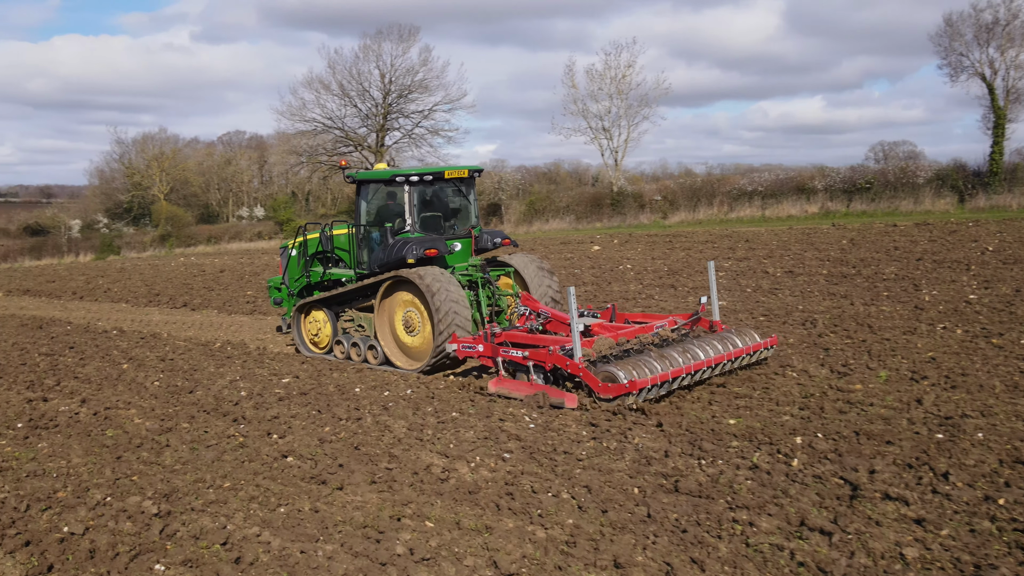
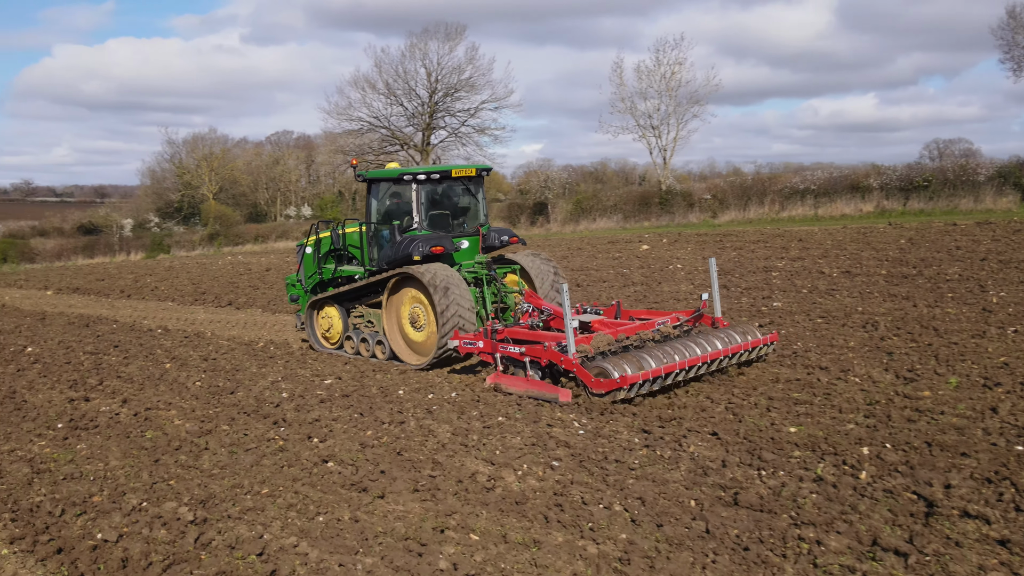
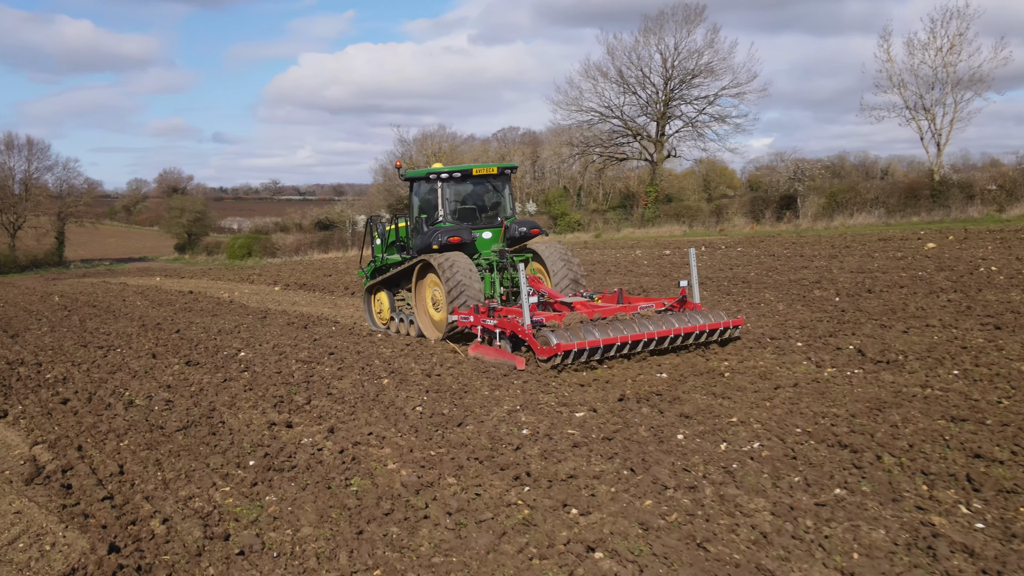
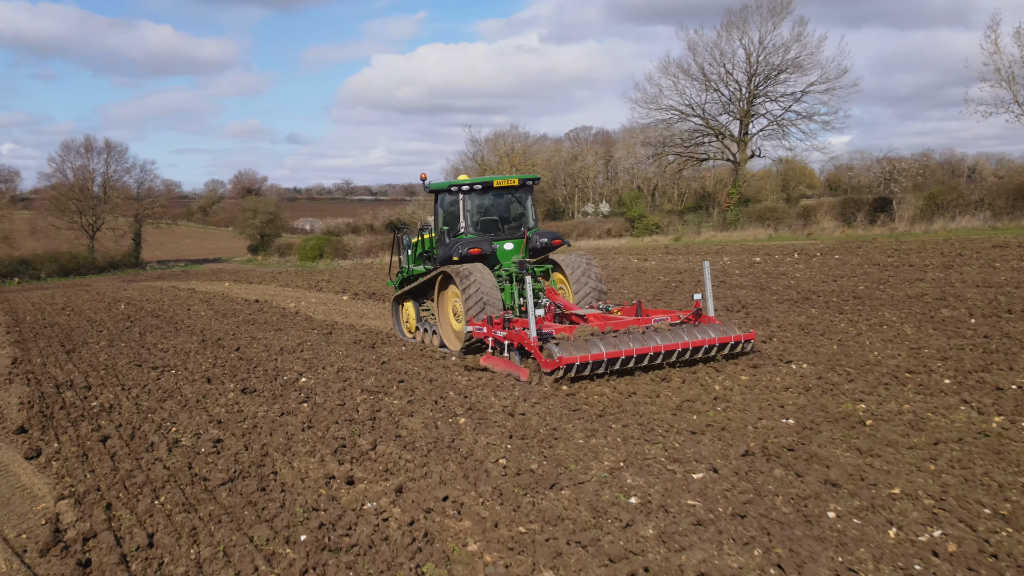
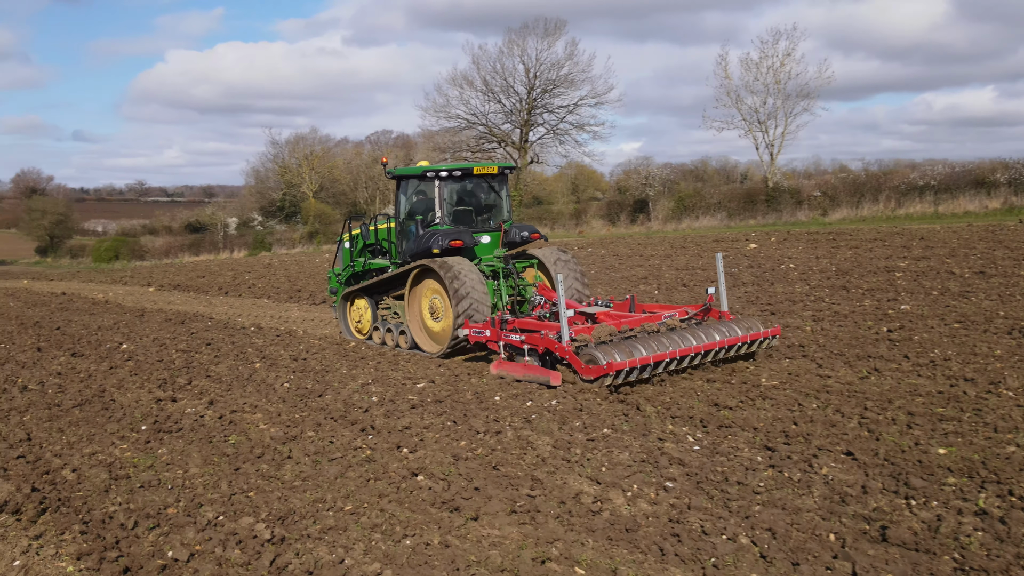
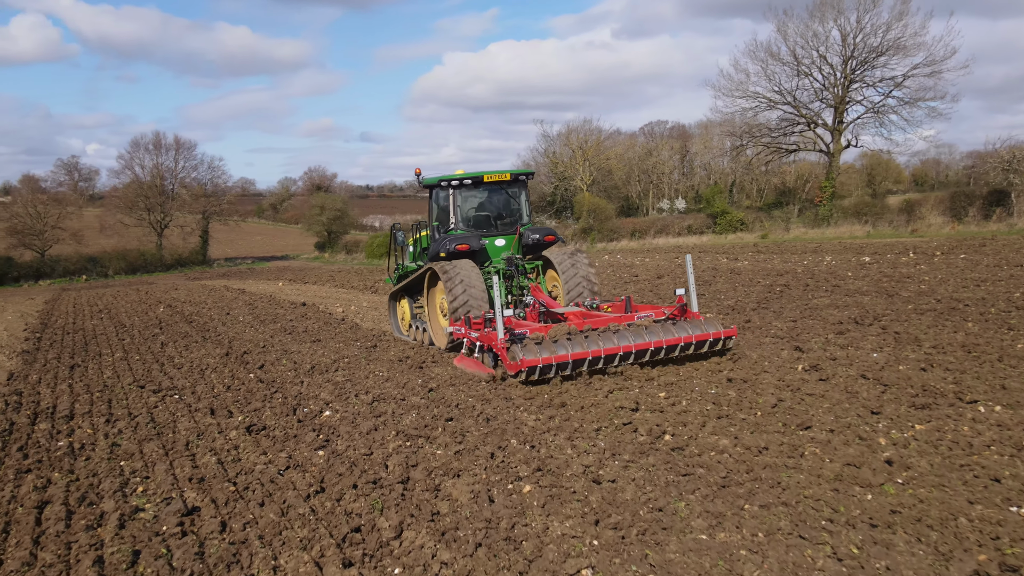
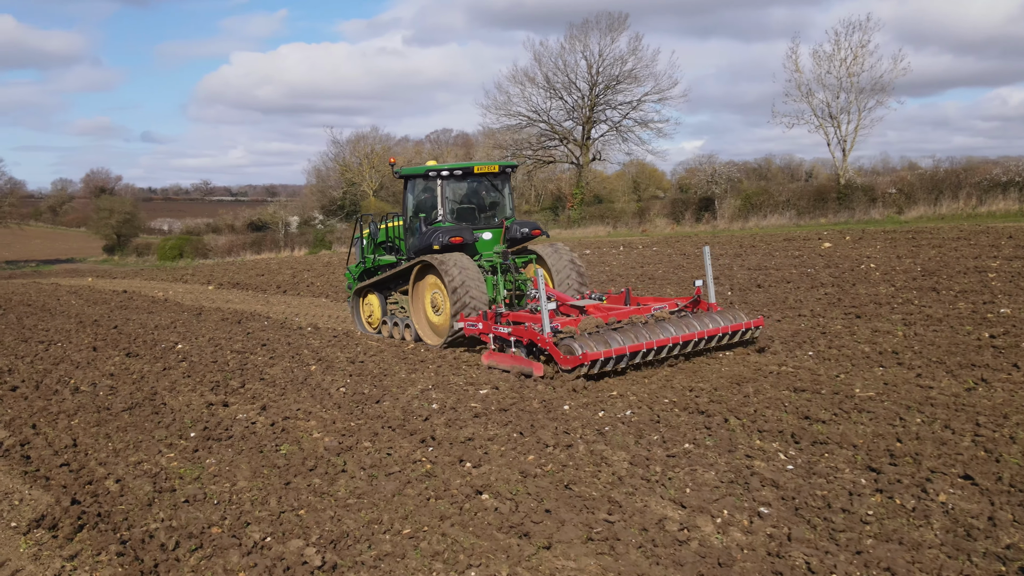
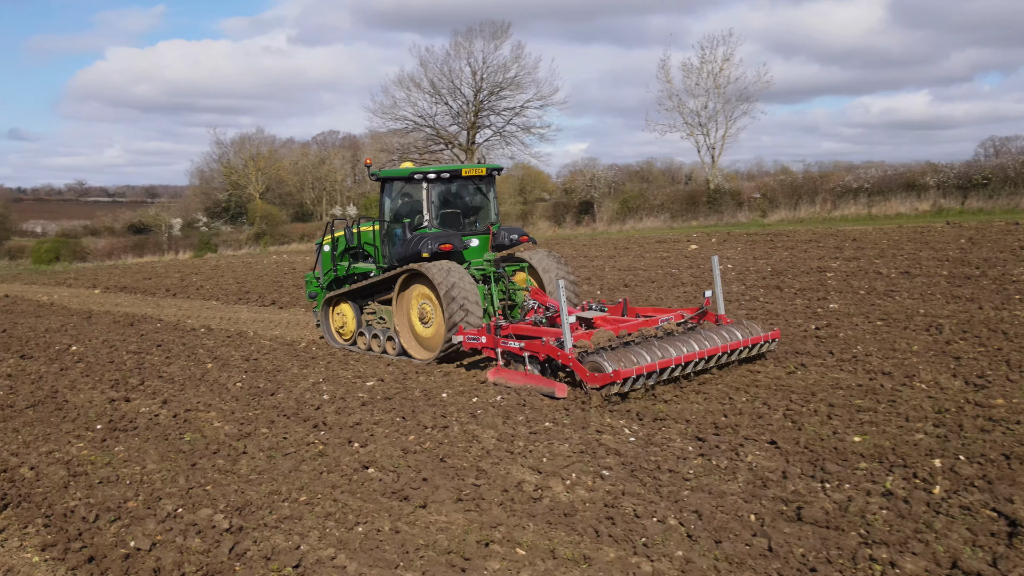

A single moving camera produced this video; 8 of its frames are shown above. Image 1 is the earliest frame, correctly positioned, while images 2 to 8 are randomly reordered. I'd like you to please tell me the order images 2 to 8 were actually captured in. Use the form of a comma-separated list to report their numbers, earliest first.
2, 8, 5, 7, 3, 4, 6
